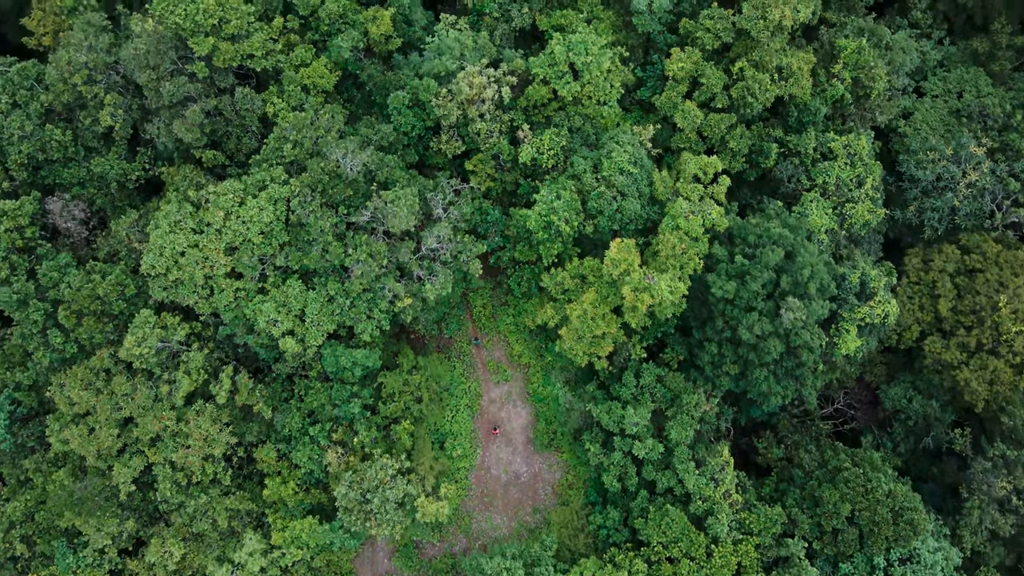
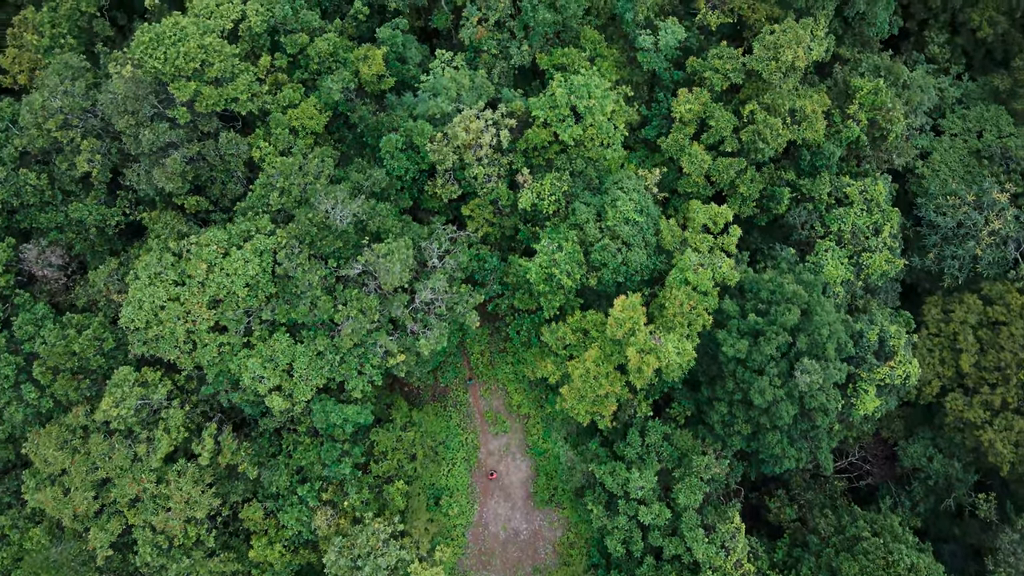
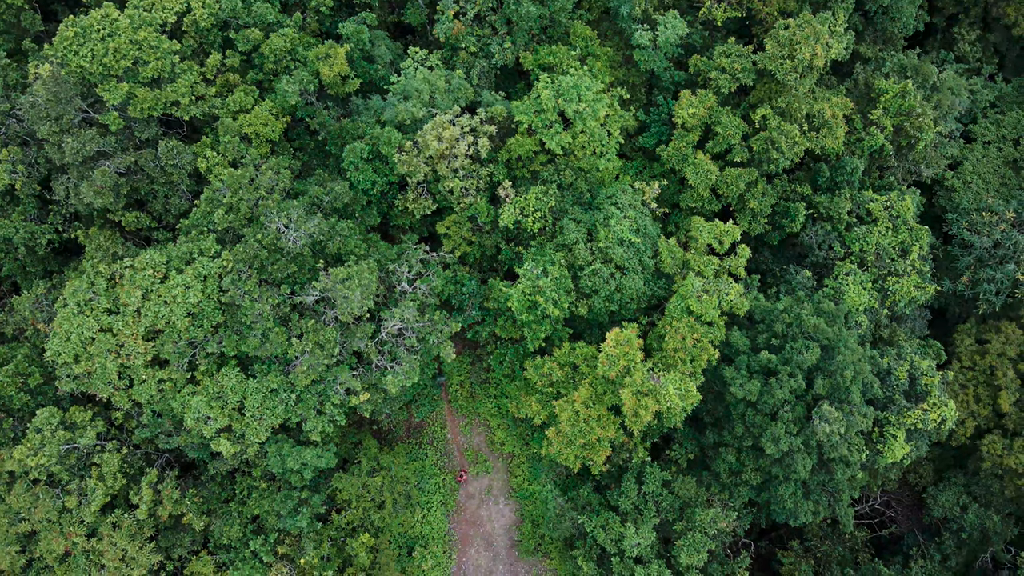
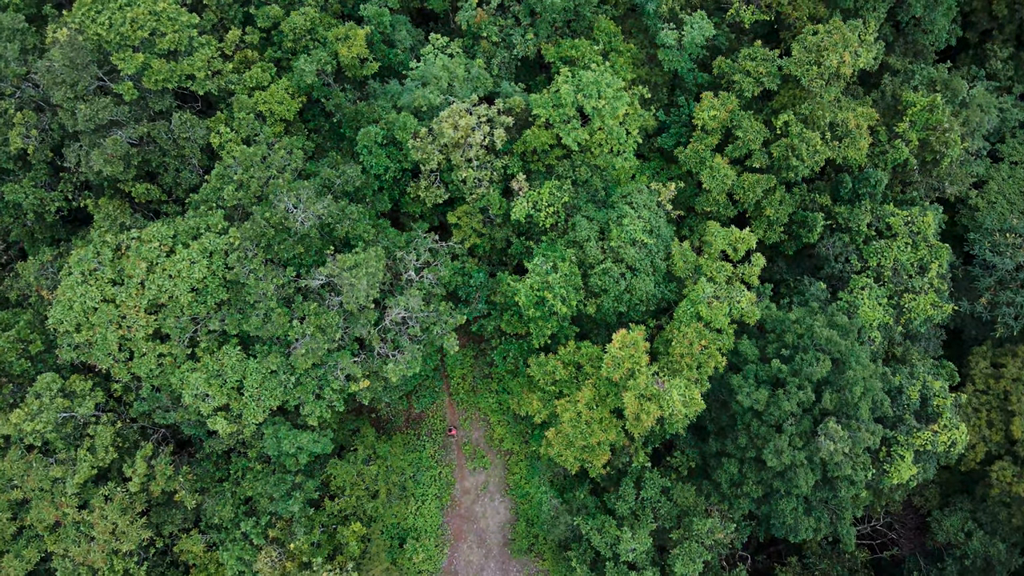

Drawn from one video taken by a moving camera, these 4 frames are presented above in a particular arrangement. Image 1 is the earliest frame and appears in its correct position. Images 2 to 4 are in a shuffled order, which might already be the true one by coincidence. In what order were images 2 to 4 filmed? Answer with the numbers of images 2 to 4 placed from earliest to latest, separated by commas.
2, 3, 4
